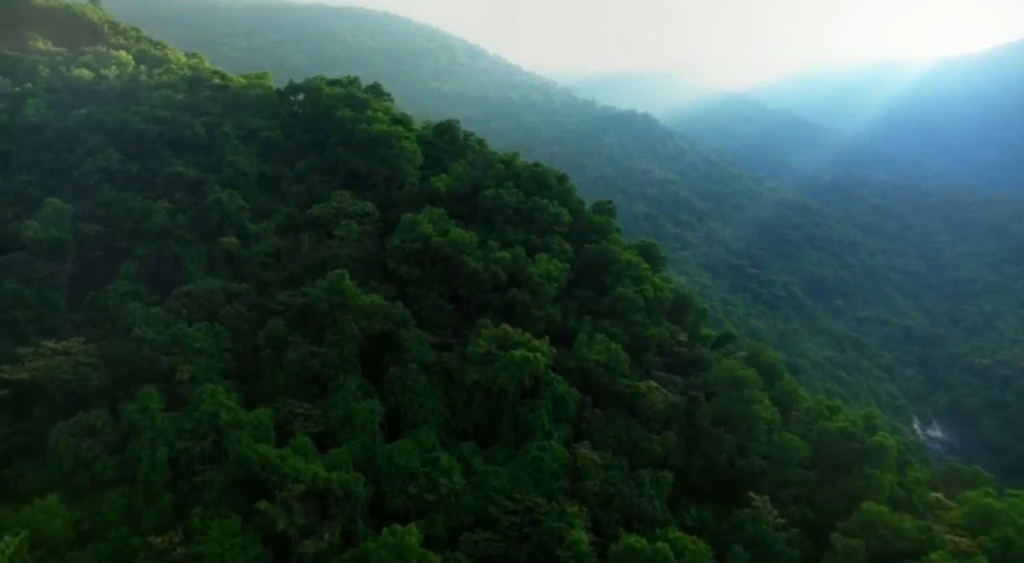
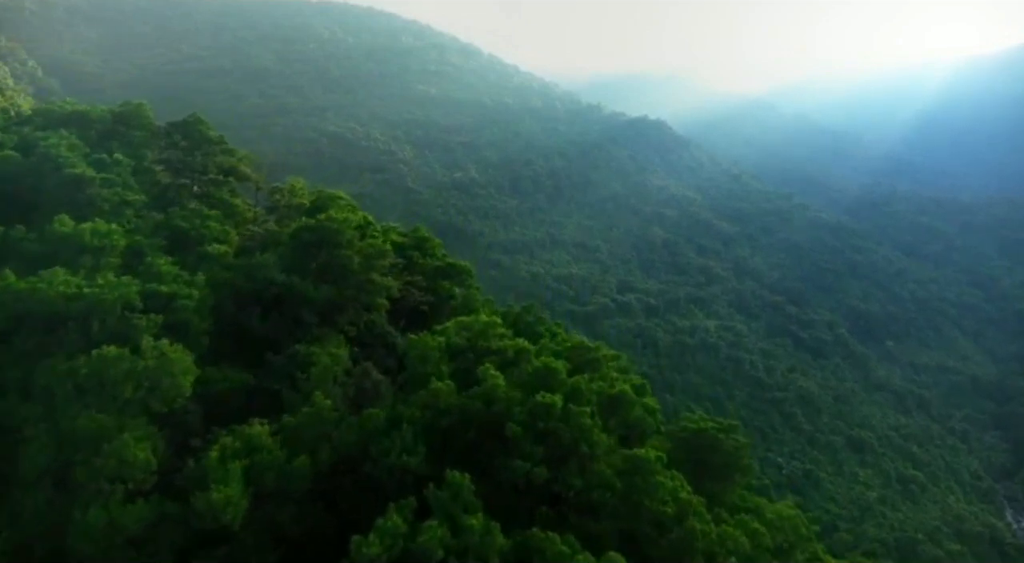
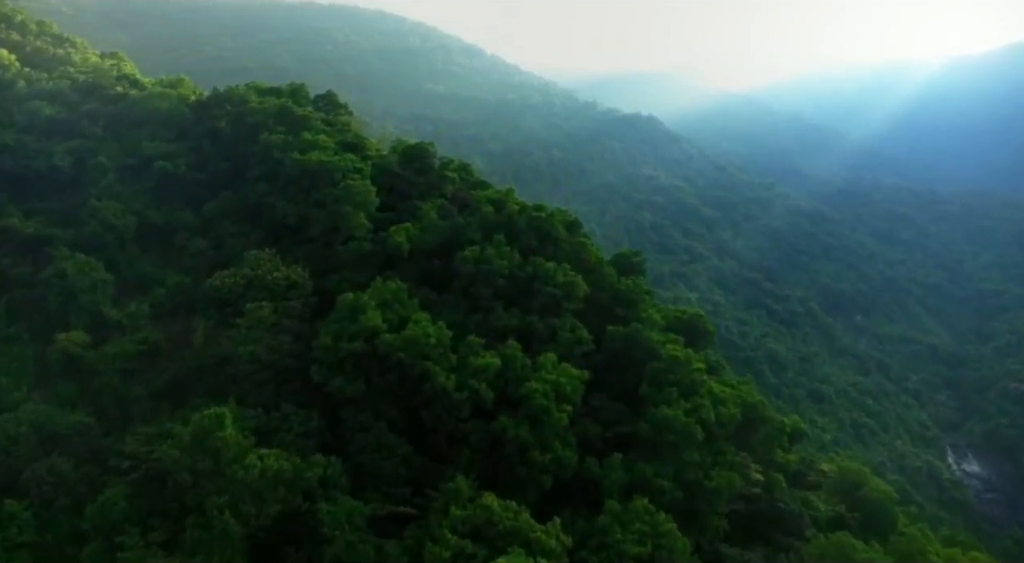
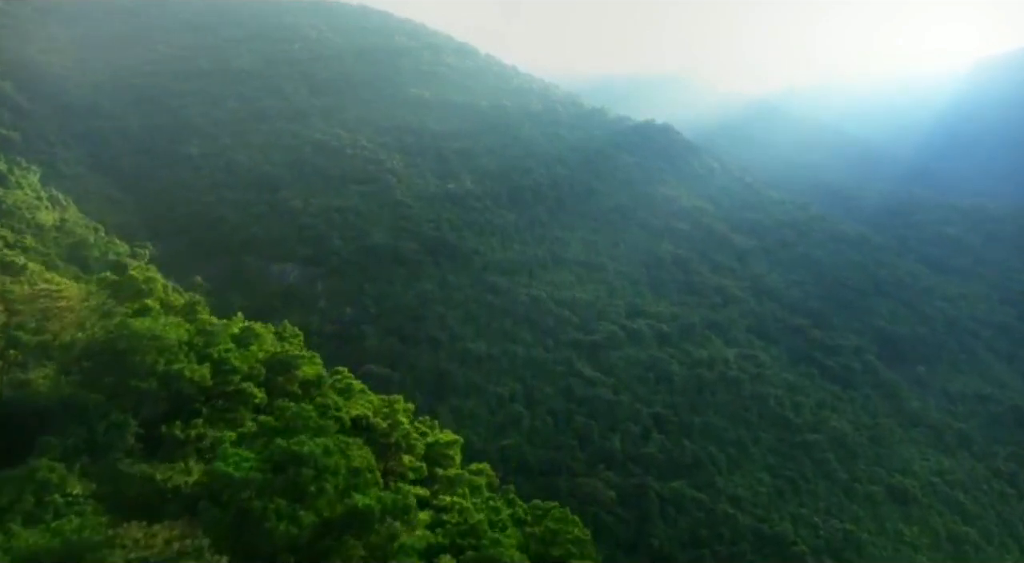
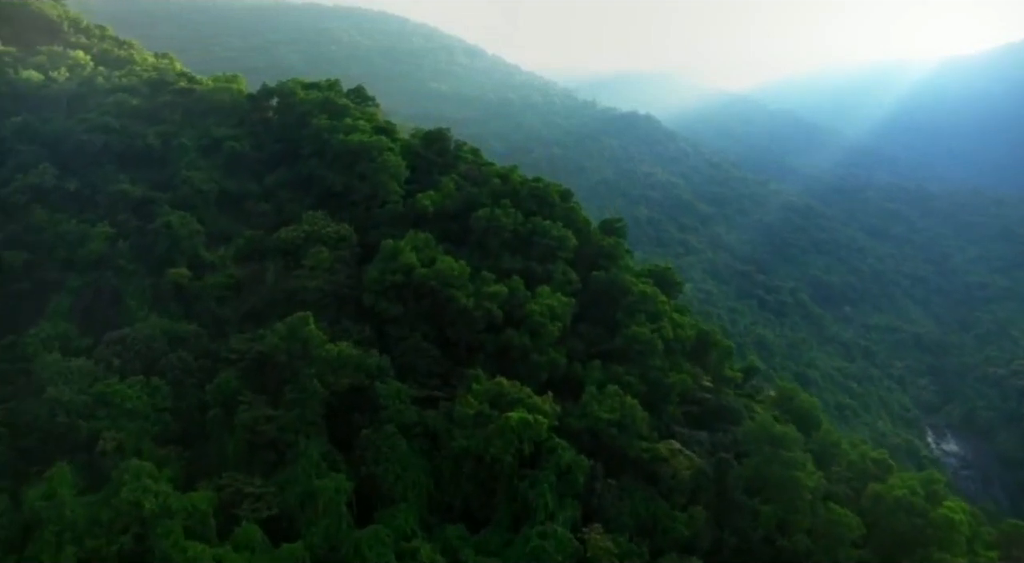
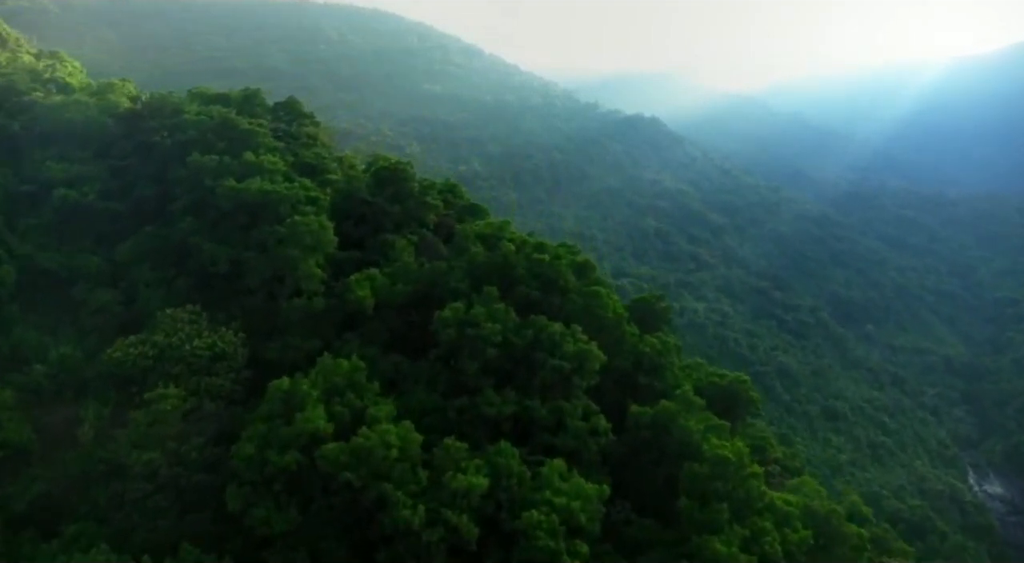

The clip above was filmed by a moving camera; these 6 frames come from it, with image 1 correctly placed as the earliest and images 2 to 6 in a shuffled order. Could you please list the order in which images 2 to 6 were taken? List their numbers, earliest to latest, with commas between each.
5, 3, 6, 2, 4
